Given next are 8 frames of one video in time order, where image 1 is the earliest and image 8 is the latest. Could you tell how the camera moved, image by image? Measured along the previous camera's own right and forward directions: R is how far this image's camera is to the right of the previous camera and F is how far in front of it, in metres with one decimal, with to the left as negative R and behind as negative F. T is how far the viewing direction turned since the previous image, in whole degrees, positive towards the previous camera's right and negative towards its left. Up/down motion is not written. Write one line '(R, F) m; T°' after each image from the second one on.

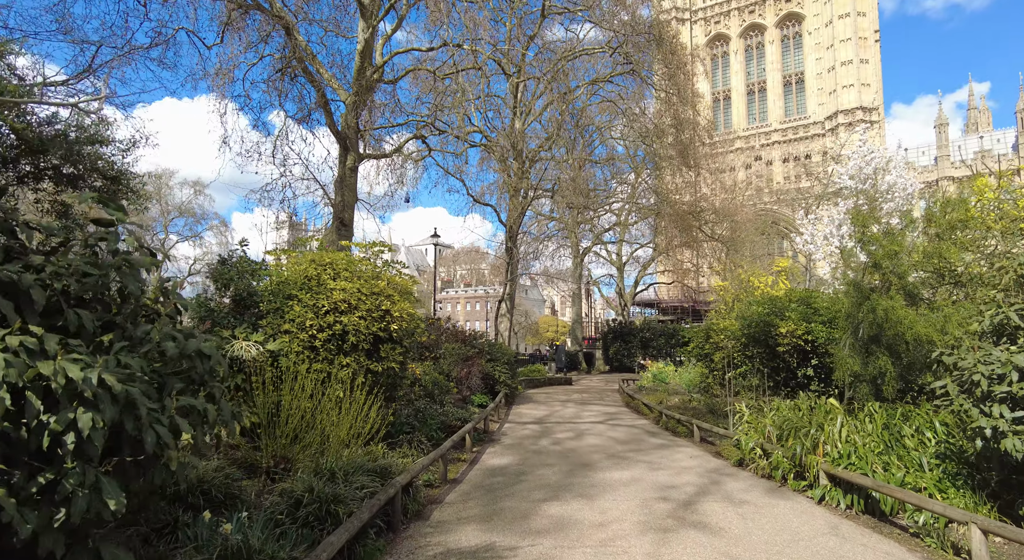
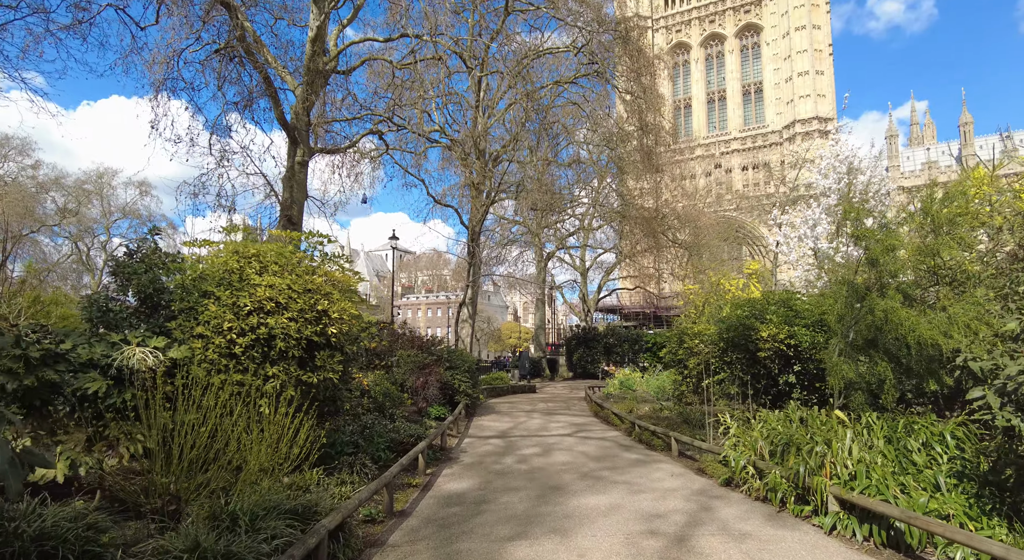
(0.0, +0.9) m; +3°
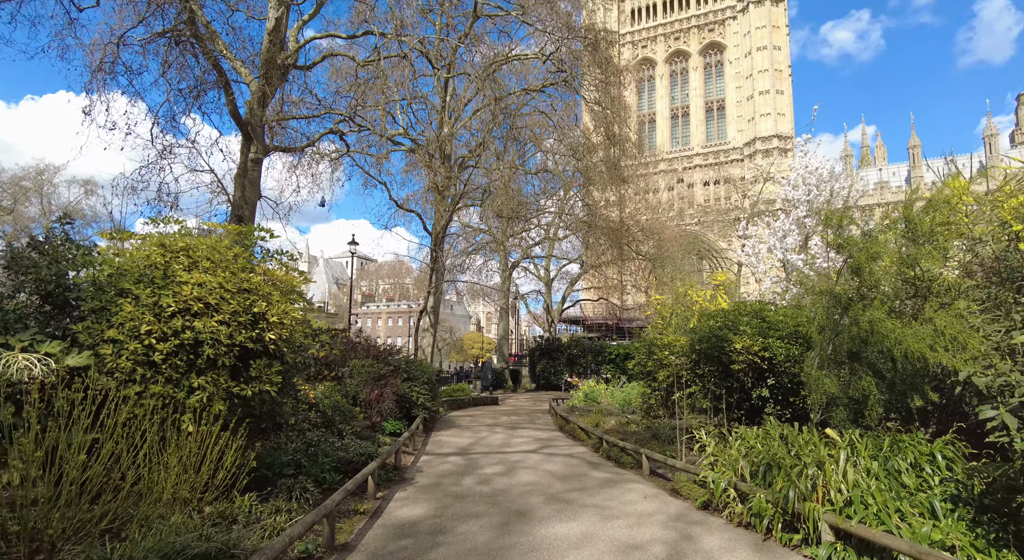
(0.0, +0.6) m; +3°
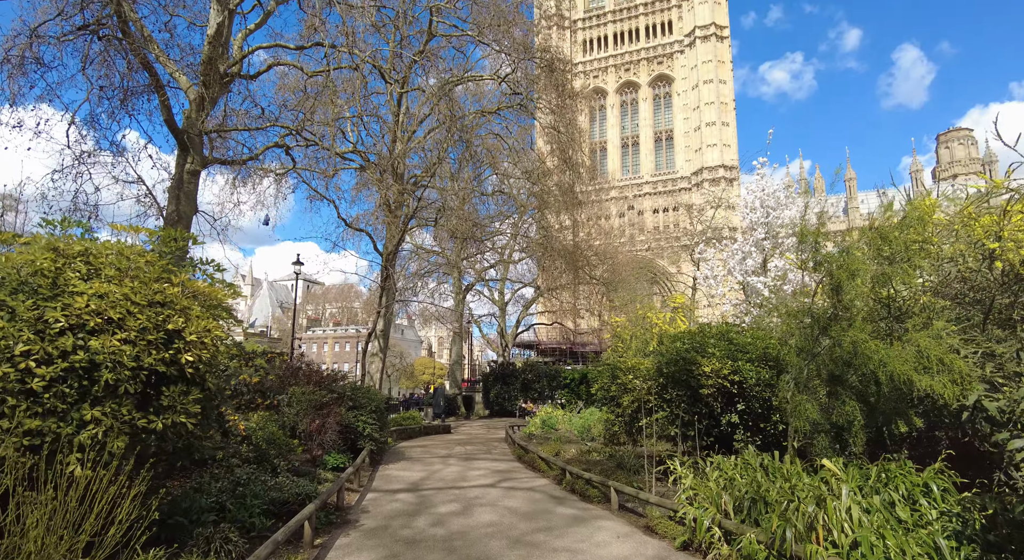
(-0.1, +0.6) m; +4°
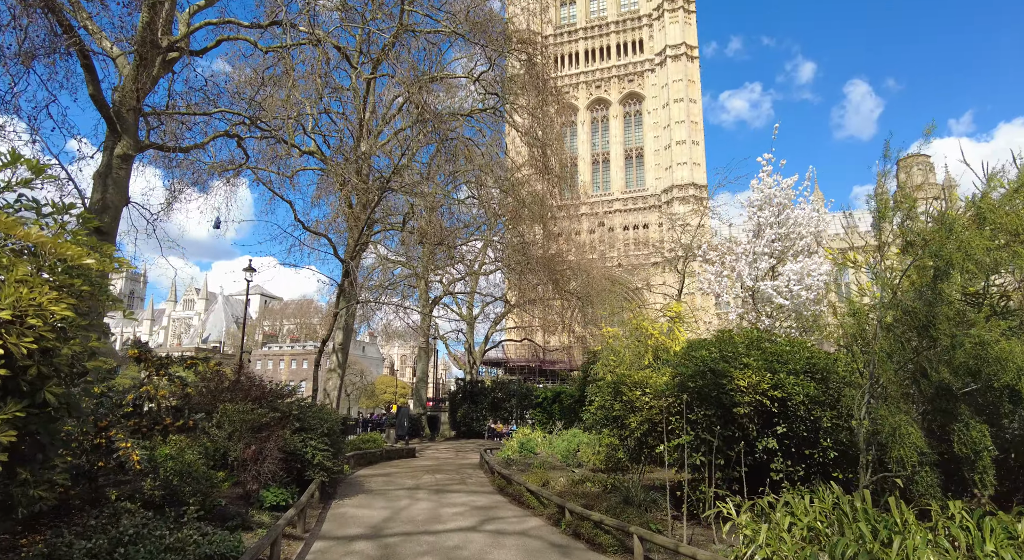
(-0.3, +1.7) m; +3°
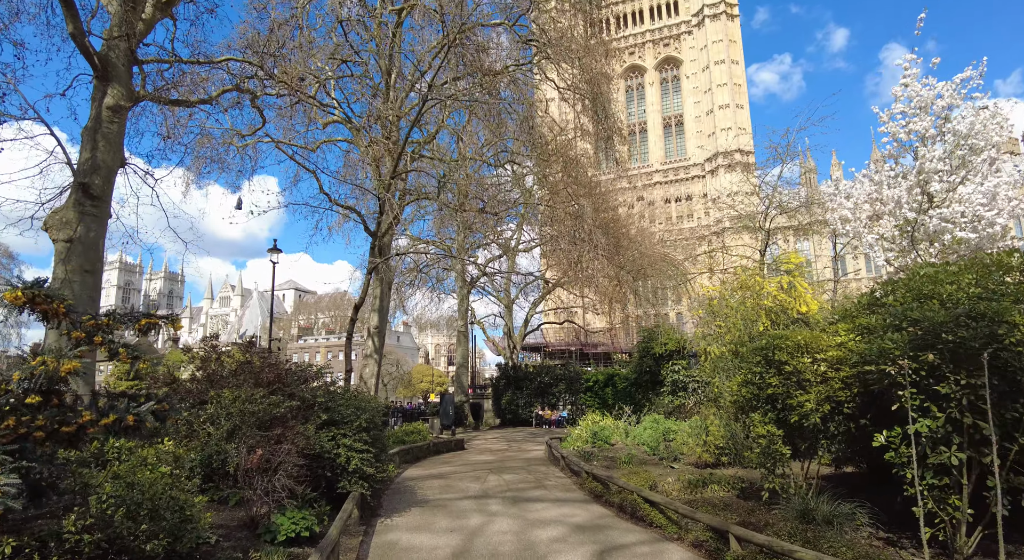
(-0.7, +2.4) m; -3°
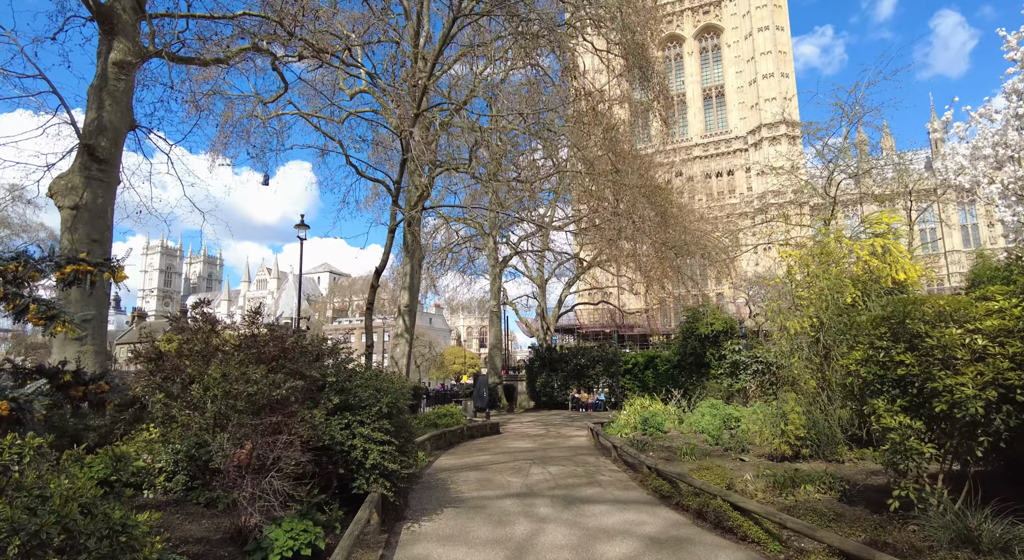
(-0.2, +1.2) m; -3°
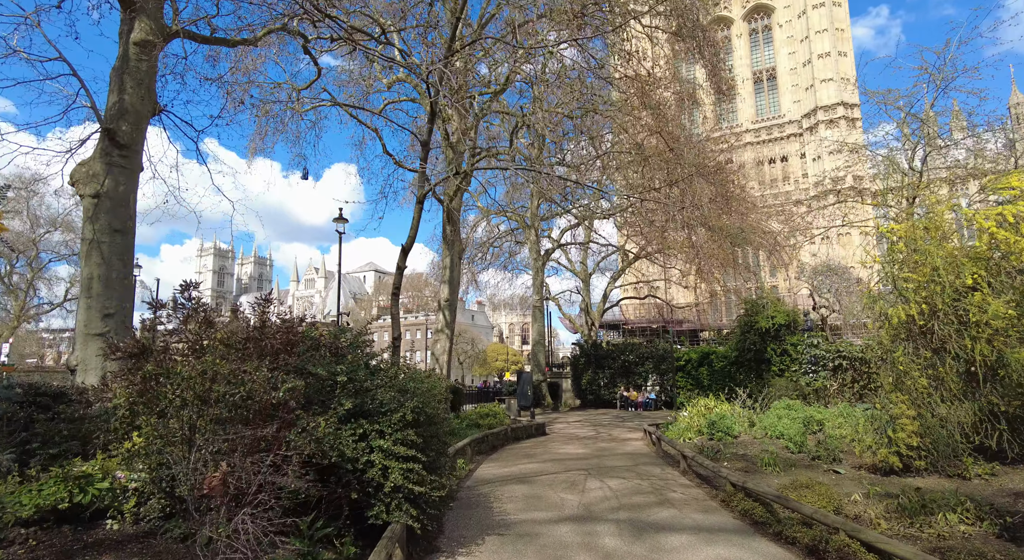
(-0.1, +1.1) m; -4°
